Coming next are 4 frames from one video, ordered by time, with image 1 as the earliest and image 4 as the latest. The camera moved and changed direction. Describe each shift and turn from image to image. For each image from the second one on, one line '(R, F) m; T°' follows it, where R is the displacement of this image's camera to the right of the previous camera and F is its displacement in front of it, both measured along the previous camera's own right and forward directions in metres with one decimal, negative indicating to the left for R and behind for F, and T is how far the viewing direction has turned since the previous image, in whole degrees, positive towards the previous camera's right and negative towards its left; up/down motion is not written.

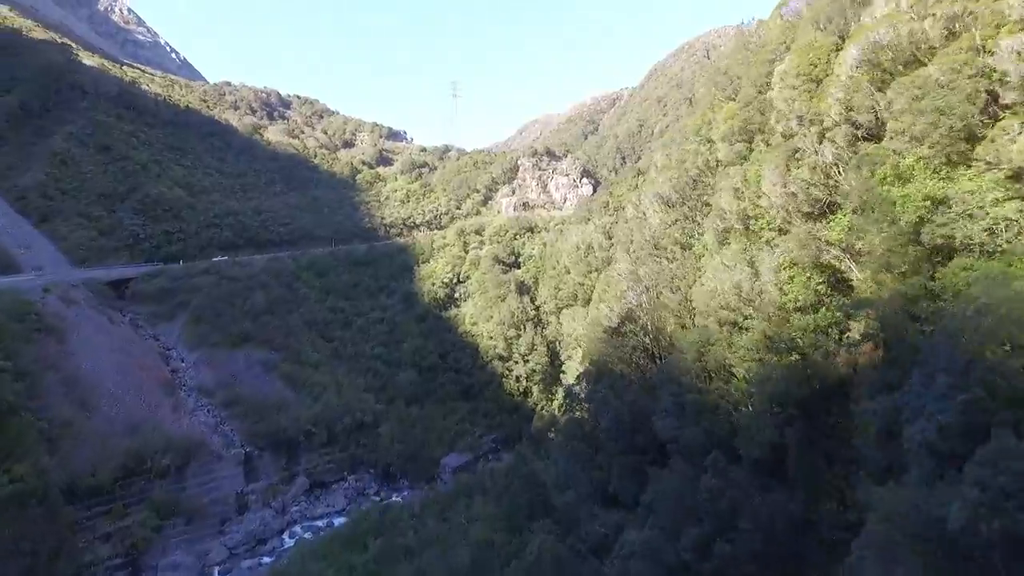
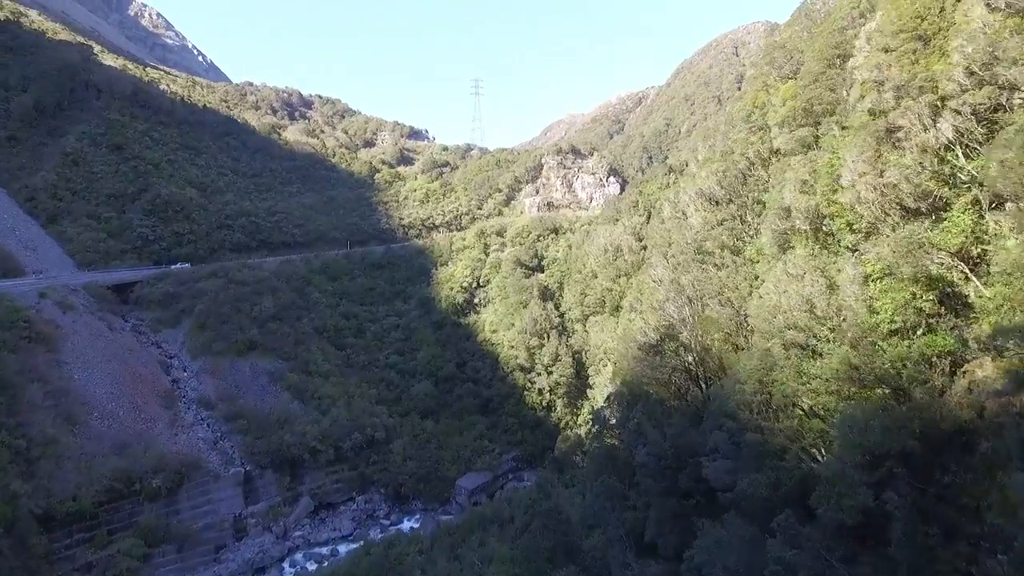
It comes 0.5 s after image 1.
(+0.1, +2.4) m; -2°
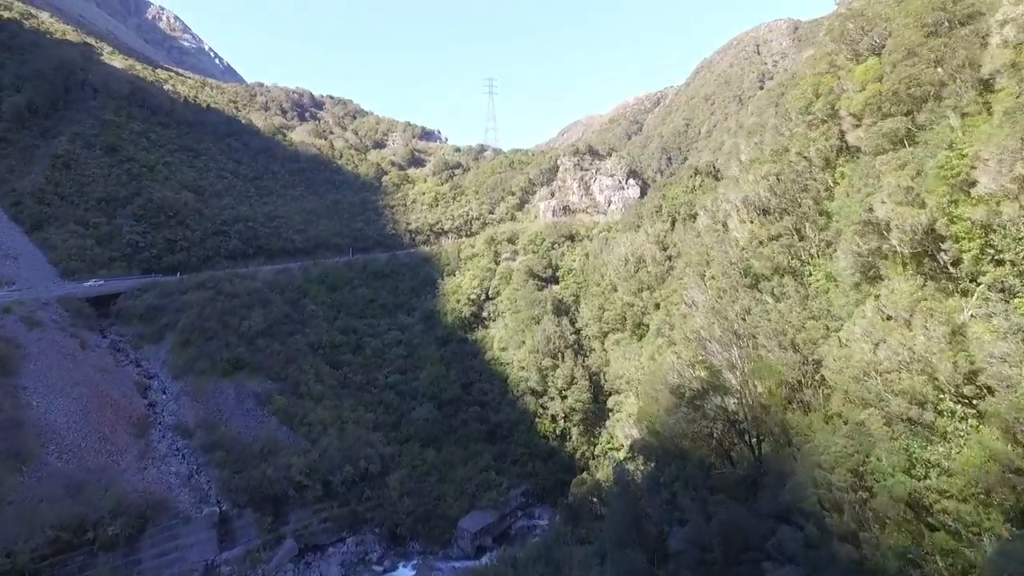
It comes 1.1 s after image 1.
(+0.3, +3.1) m; -1°
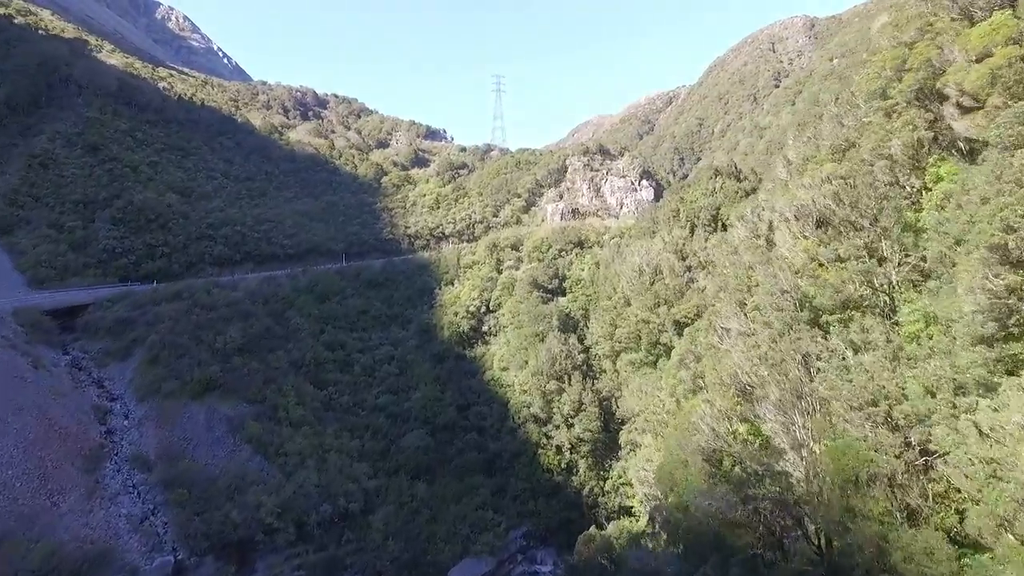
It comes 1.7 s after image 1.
(+0.4, +3.1) m; -1°
